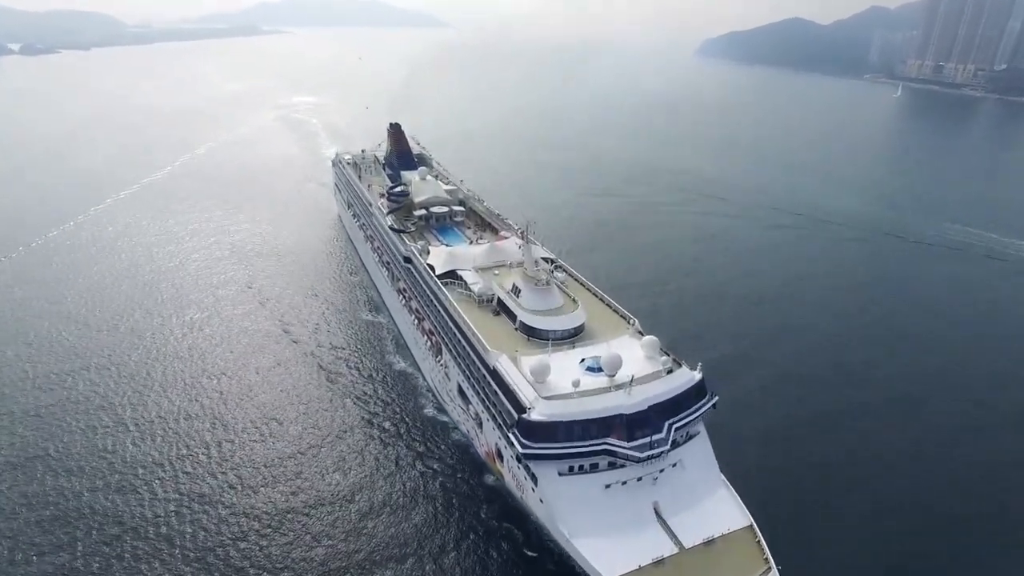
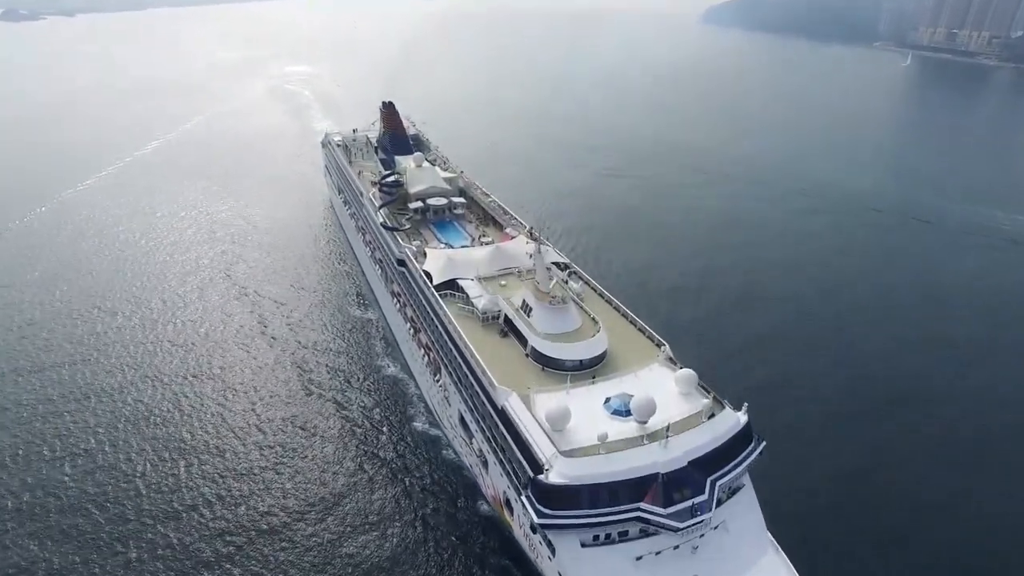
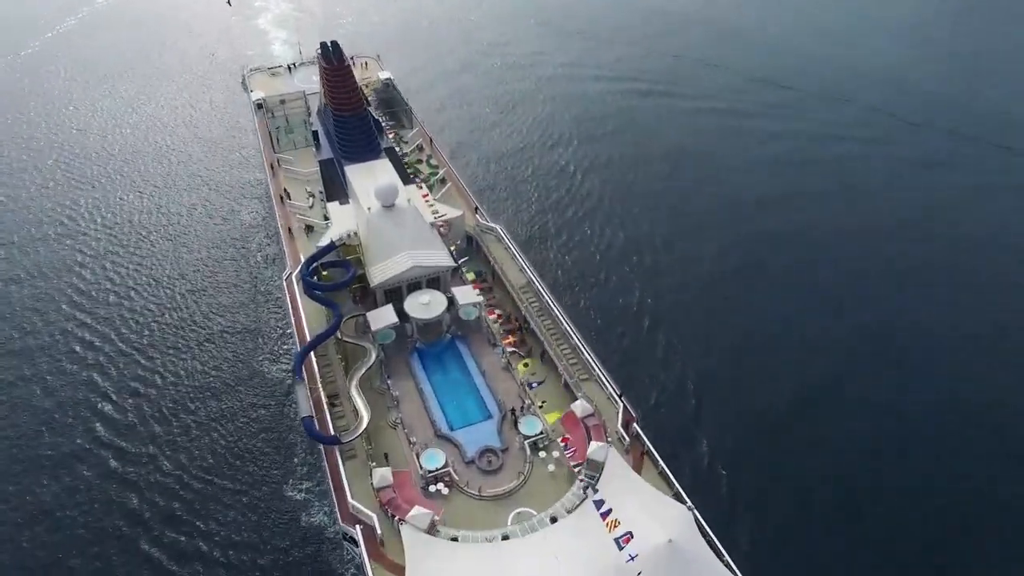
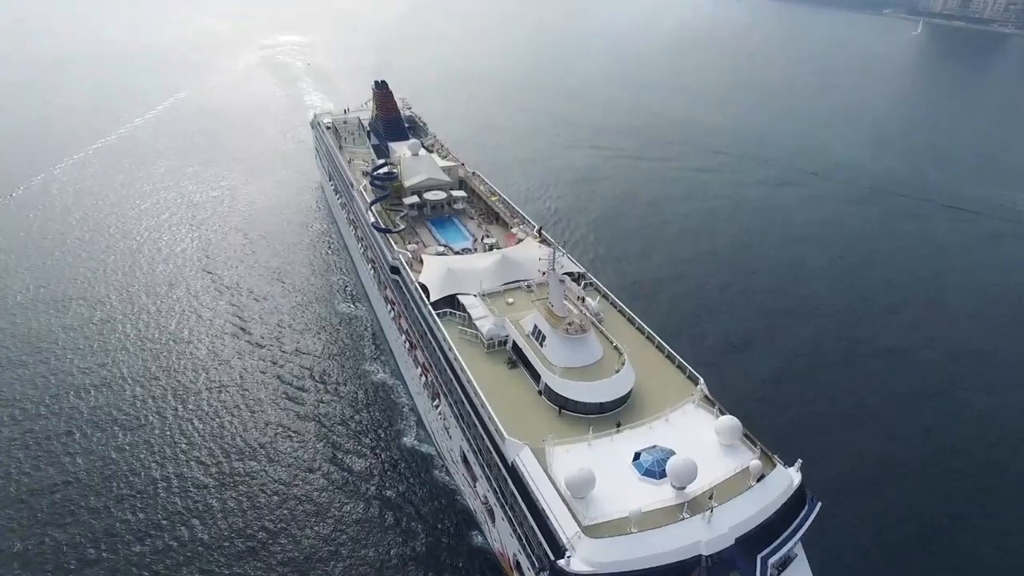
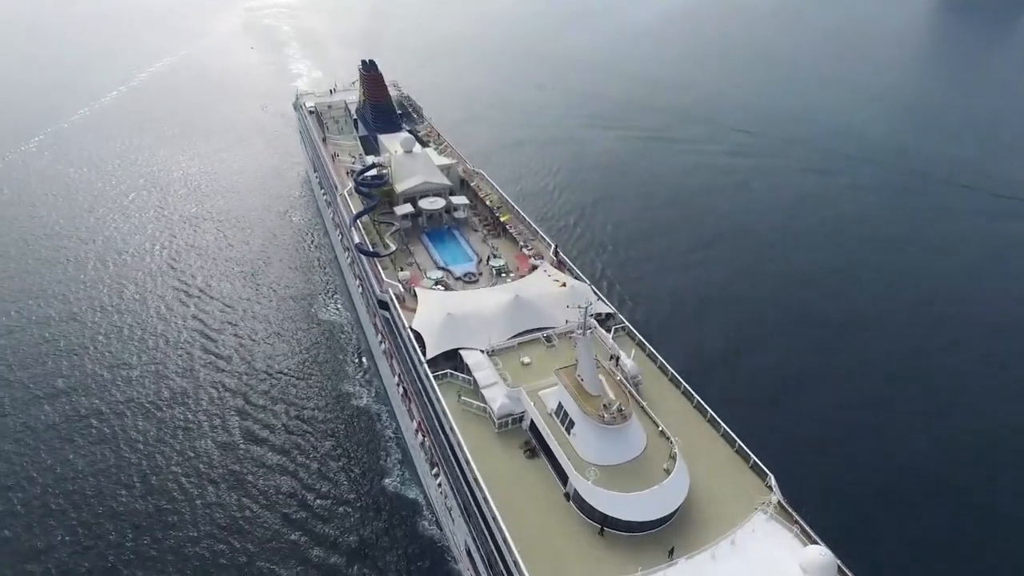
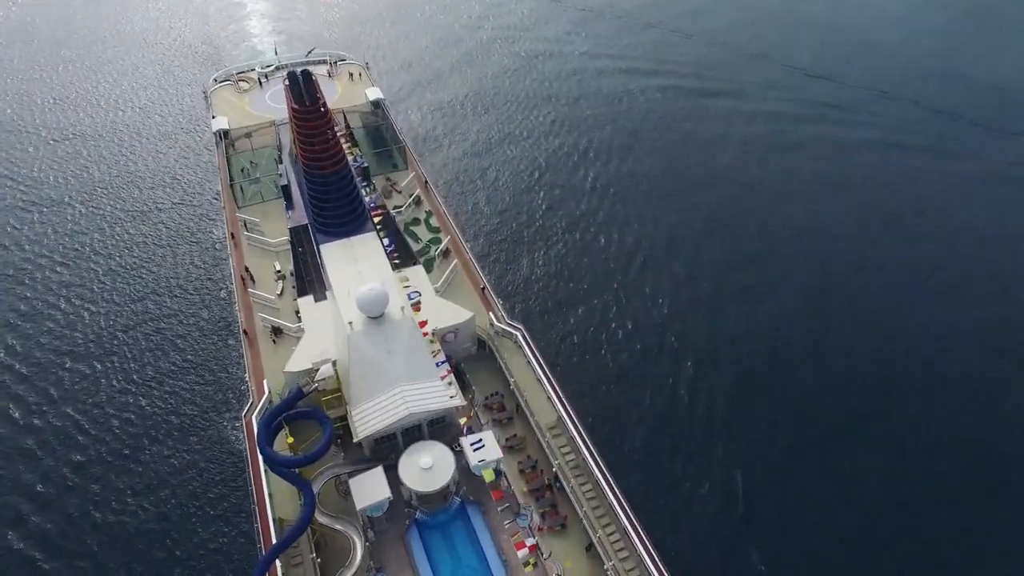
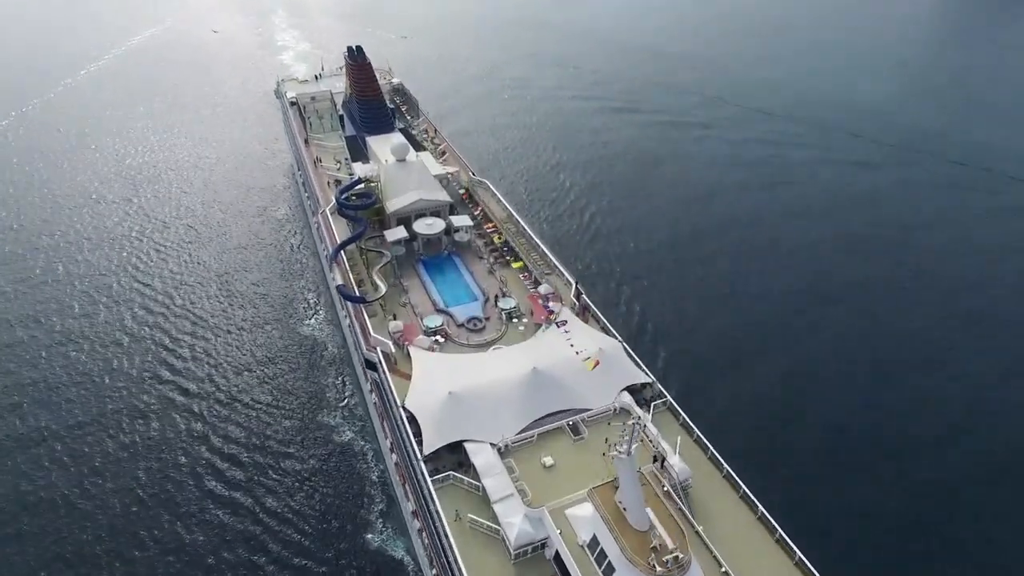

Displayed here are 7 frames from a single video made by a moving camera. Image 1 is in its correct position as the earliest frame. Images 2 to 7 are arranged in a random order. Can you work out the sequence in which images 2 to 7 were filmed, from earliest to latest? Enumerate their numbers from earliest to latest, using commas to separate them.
2, 4, 5, 7, 3, 6
